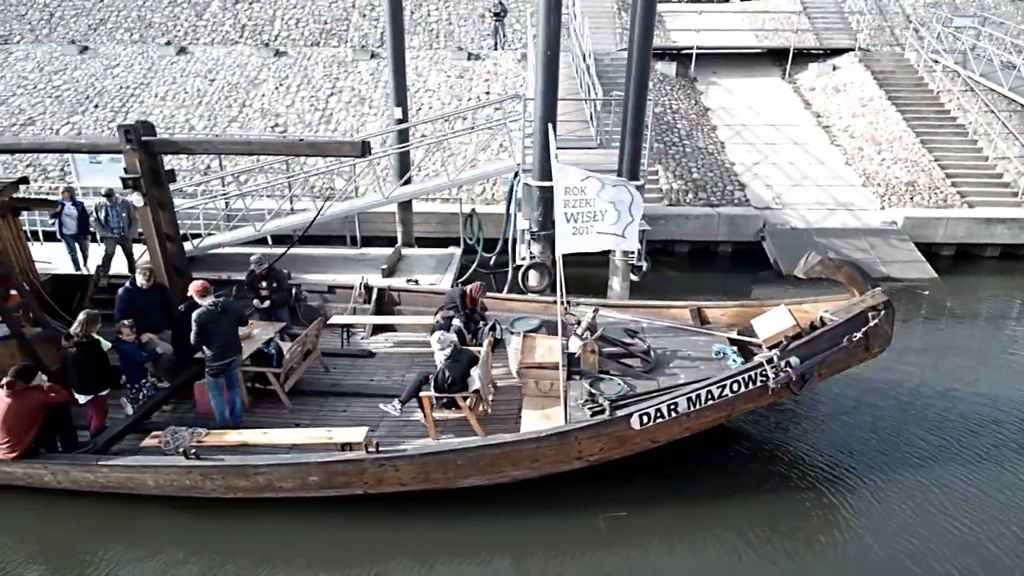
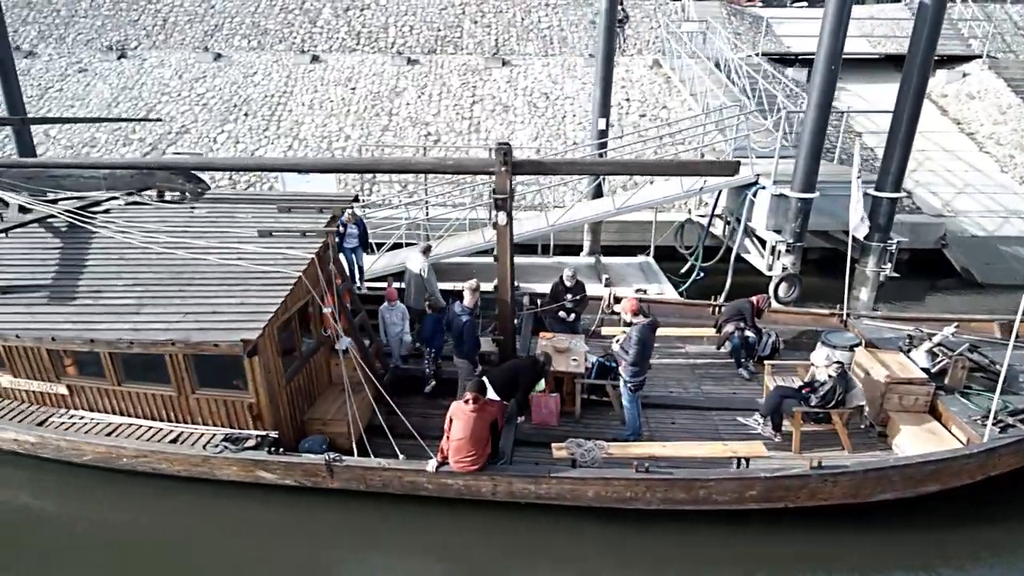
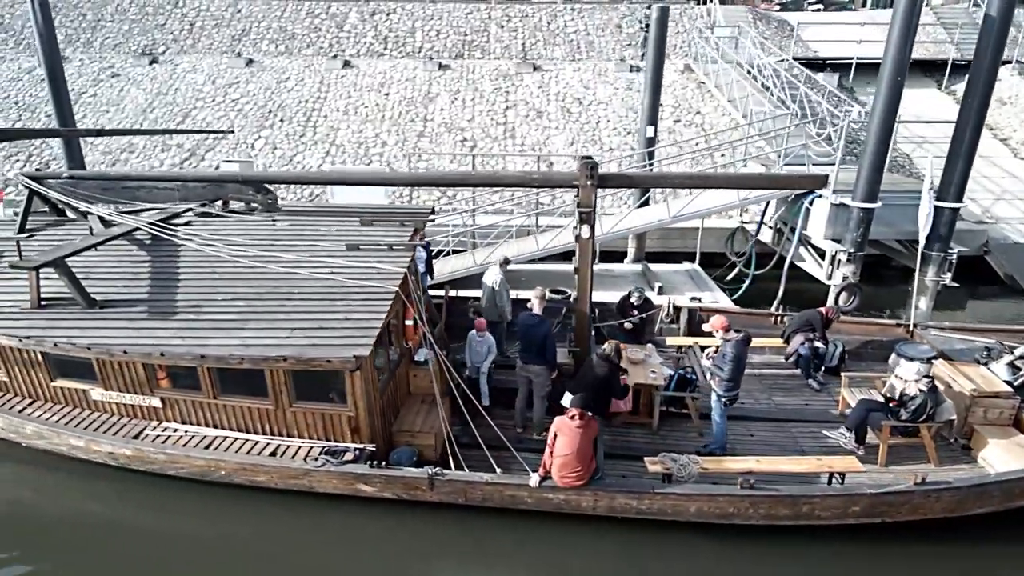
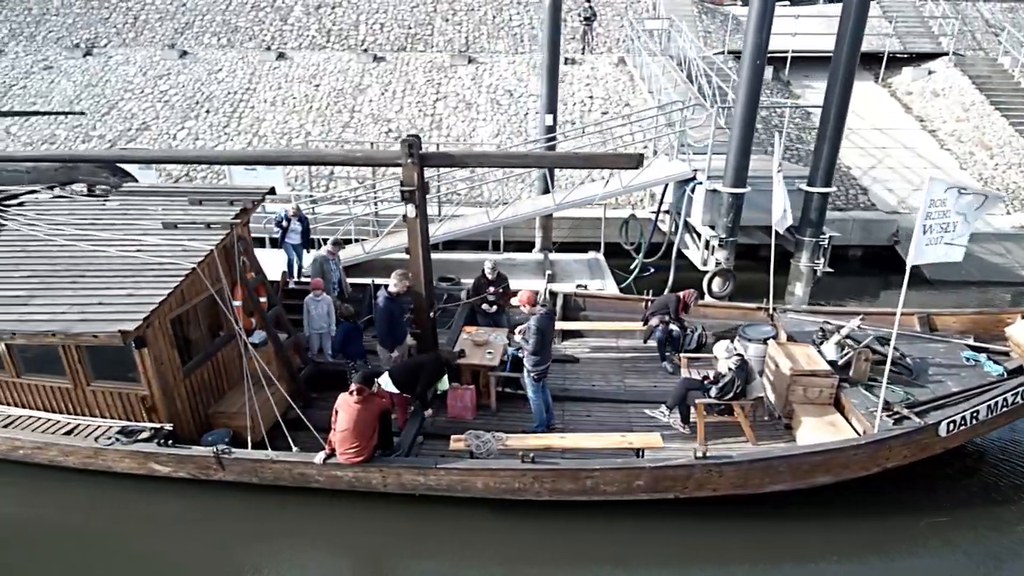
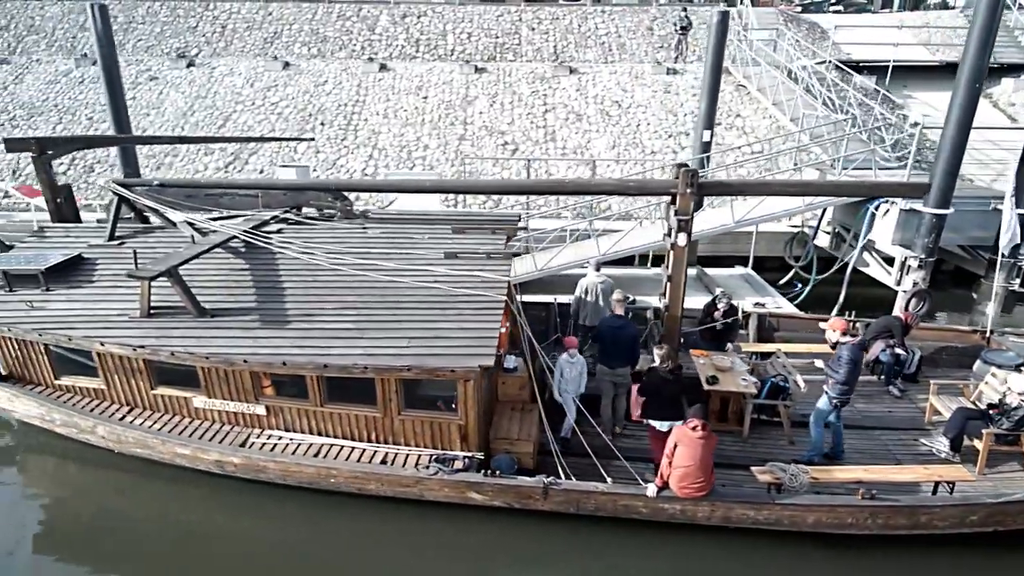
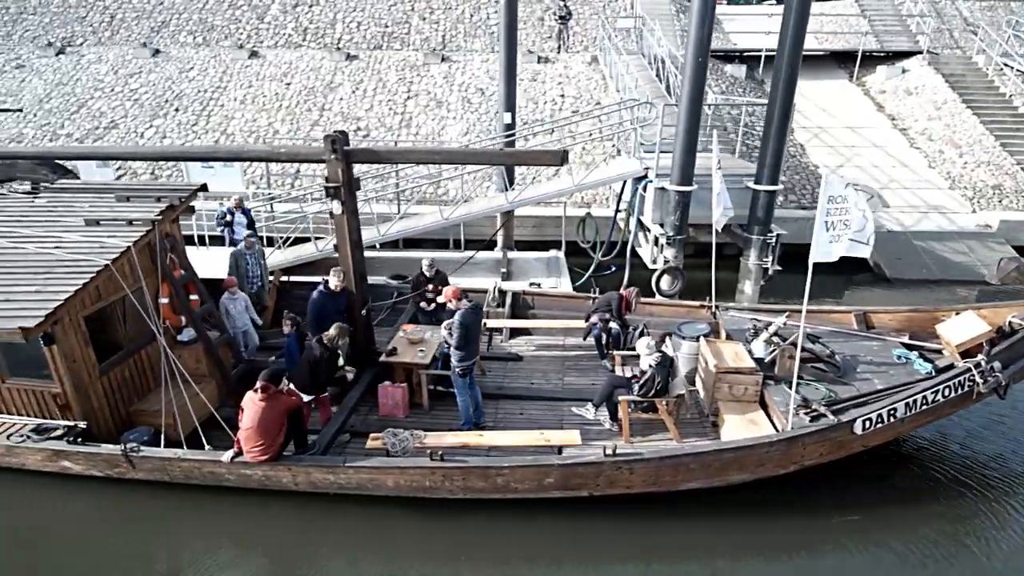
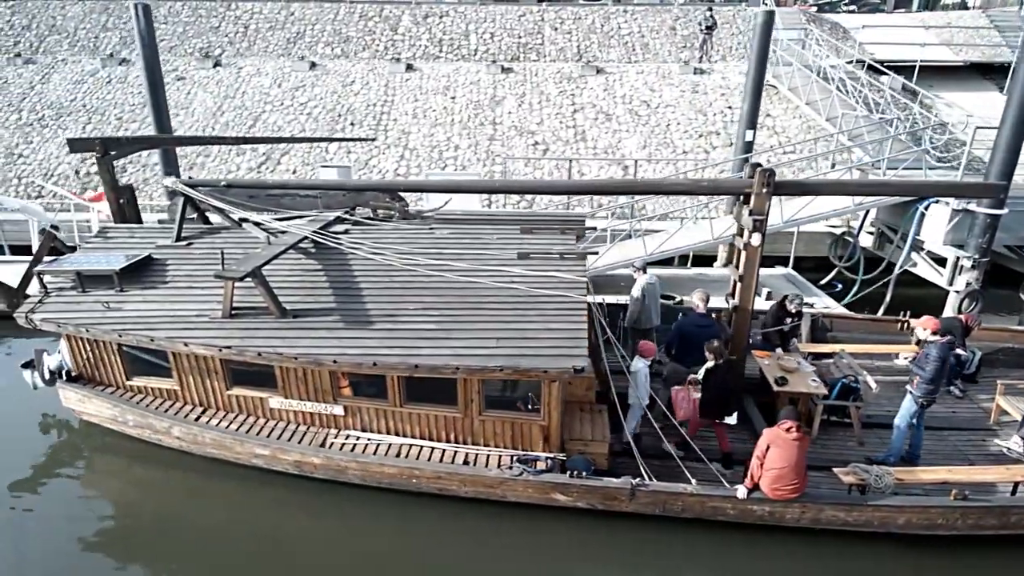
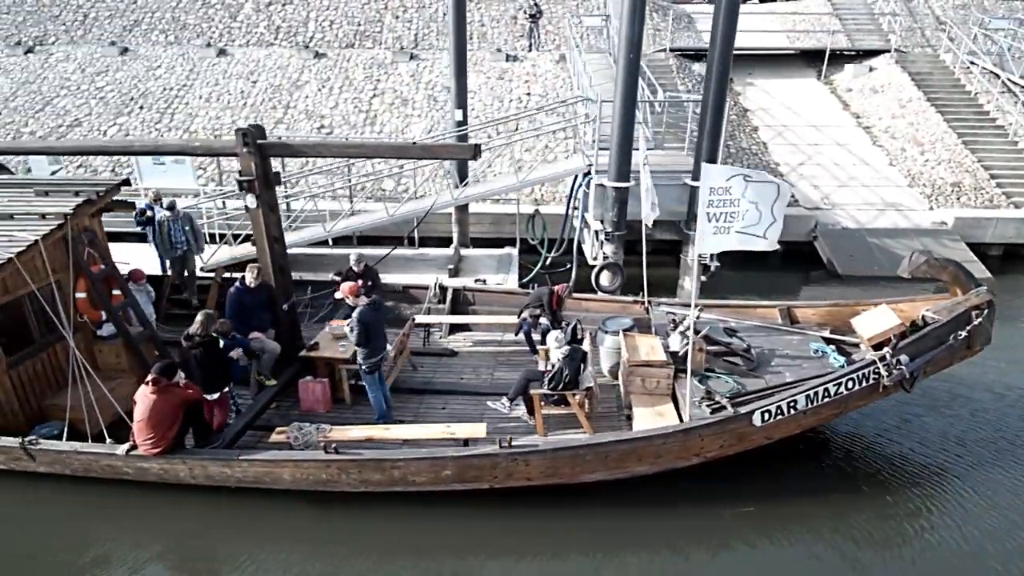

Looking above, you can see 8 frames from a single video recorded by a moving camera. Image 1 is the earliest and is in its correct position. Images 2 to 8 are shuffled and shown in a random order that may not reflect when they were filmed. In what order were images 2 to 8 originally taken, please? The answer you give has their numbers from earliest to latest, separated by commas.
8, 6, 4, 2, 3, 5, 7
